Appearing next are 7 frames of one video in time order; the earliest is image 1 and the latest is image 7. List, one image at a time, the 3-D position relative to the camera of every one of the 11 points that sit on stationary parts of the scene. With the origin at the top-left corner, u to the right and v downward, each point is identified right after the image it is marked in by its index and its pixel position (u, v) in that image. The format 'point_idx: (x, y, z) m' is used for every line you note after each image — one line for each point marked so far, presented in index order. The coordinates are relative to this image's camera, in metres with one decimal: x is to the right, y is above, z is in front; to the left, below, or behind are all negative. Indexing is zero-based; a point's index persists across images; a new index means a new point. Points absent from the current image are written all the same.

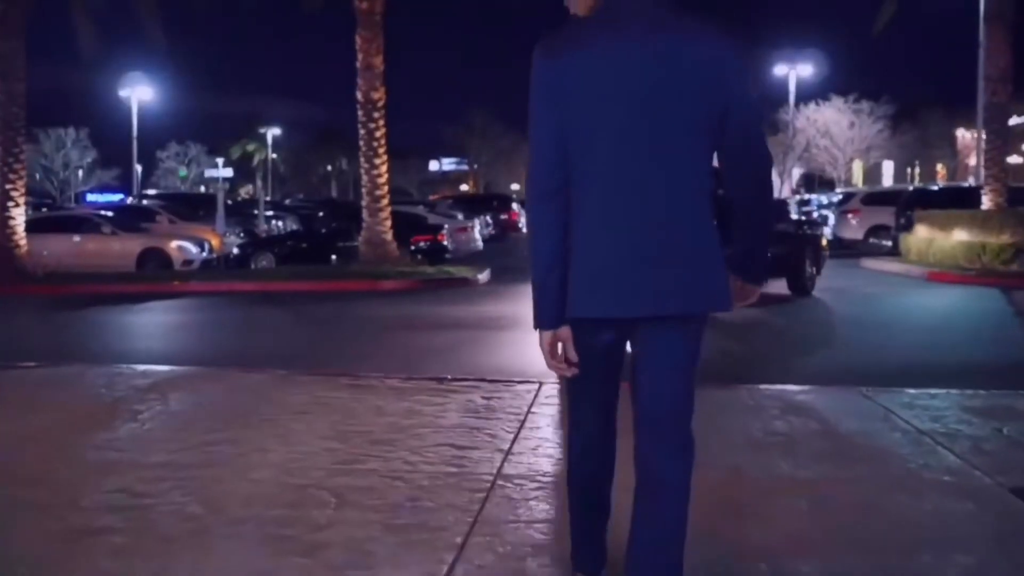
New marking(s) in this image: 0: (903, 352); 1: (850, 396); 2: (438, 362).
0: (+4.0, -0.6, +14.2) m
1: (+2.2, -0.7, +9.1) m
2: (-0.7, -0.6, +13.3) m
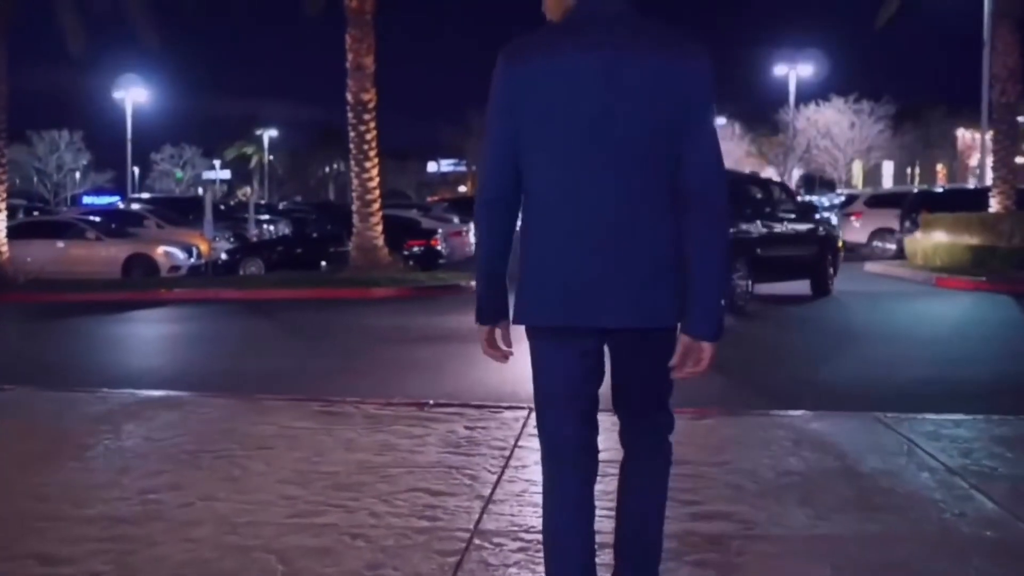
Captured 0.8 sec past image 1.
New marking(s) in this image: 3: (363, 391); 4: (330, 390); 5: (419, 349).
0: (+3.9, -0.7, +13.5) m
1: (+2.1, -0.8, +8.3) m
2: (-0.7, -0.8, +12.5) m
3: (-1.3, -0.8, +11.9) m
4: (-1.6, -0.9, +12.1) m
5: (-1.0, -0.6, +14.8) m
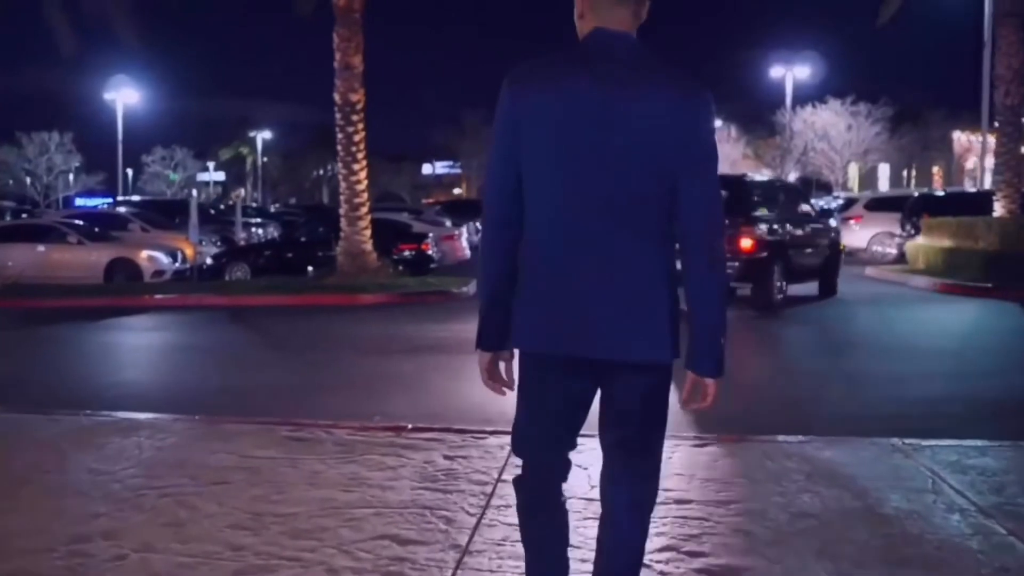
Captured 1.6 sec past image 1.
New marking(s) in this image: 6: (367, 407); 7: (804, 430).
0: (+3.8, -0.8, +12.8) m
1: (+2.0, -0.9, +7.6) m
2: (-0.8, -0.9, +11.8) m
3: (-1.4, -0.9, +11.2) m
4: (-1.7, -0.9, +11.4) m
5: (-1.1, -0.7, +14.1) m
6: (-1.2, -0.9, +11.0) m
7: (+2.1, -1.0, +9.7) m
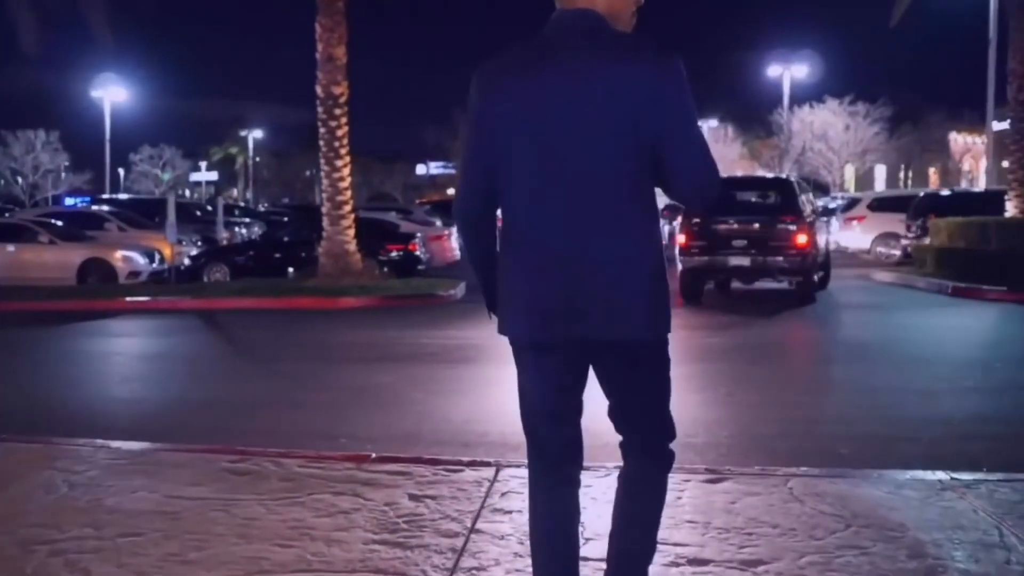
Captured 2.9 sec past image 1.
0: (+3.7, -0.9, +11.6) m
1: (+1.9, -0.9, +6.4) m
2: (-0.9, -0.9, +10.6) m
3: (-1.5, -1.0, +10.0) m
4: (-1.8, -1.0, +10.2) m
5: (-1.2, -0.8, +12.9) m
6: (-1.3, -0.9, +9.9) m
7: (+2.0, -1.0, +8.5) m
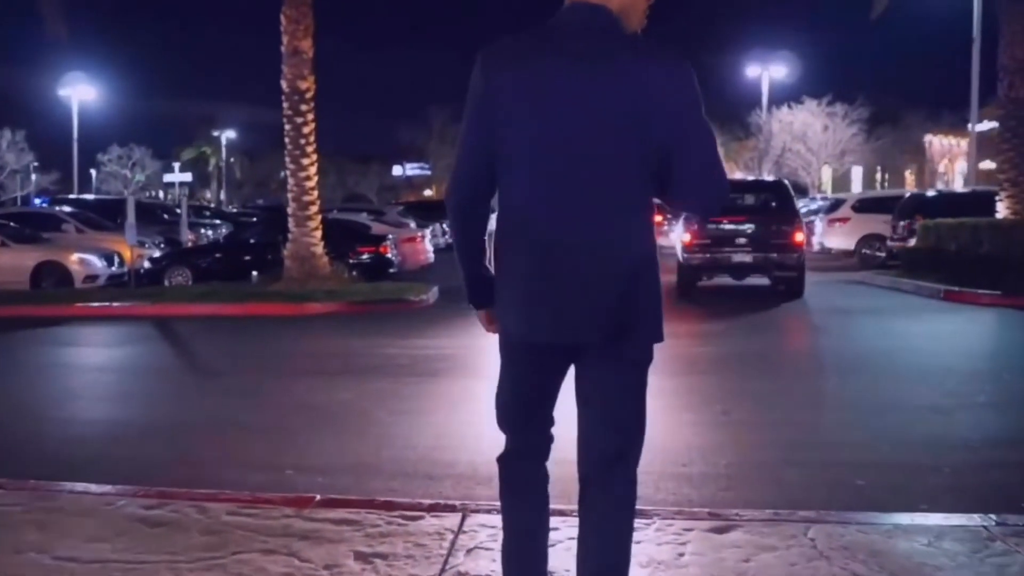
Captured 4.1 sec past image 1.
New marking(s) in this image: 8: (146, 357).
0: (+3.5, -0.9, +10.6) m
1: (+1.8, -1.0, +5.4) m
2: (-1.1, -0.9, +9.6) m
3: (-1.6, -1.0, +8.9) m
4: (-2.0, -1.0, +9.1) m
5: (-1.4, -0.8, +11.8) m
6: (-1.5, -1.0, +8.8) m
7: (+1.8, -1.1, +7.5) m
8: (-4.0, -0.8, +14.8) m
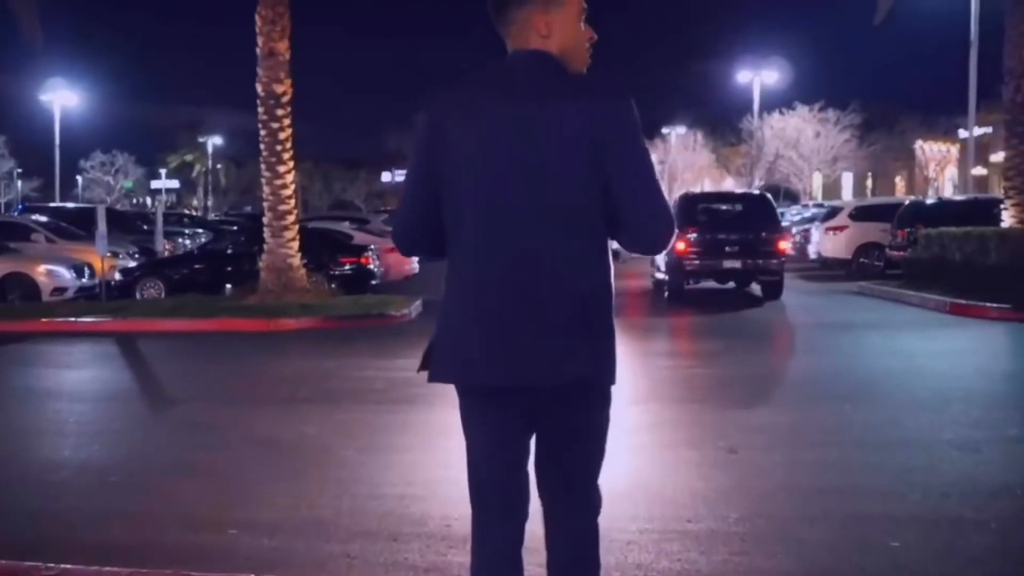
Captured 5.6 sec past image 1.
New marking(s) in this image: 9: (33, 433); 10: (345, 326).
0: (+3.3, -1.1, +9.6) m
1: (+1.7, -1.1, +4.4) m
2: (-1.2, -1.1, +8.5) m
3: (-1.8, -1.2, +7.8) m
4: (-2.1, -1.2, +8.0) m
5: (-1.6, -1.0, +10.8) m
6: (-1.6, -1.1, +7.7) m
7: (+1.7, -1.2, +6.5) m
8: (-4.1, -0.9, +13.8) m
9: (-3.5, -1.1, +10.4) m
10: (-2.3, -0.5, +19.2) m
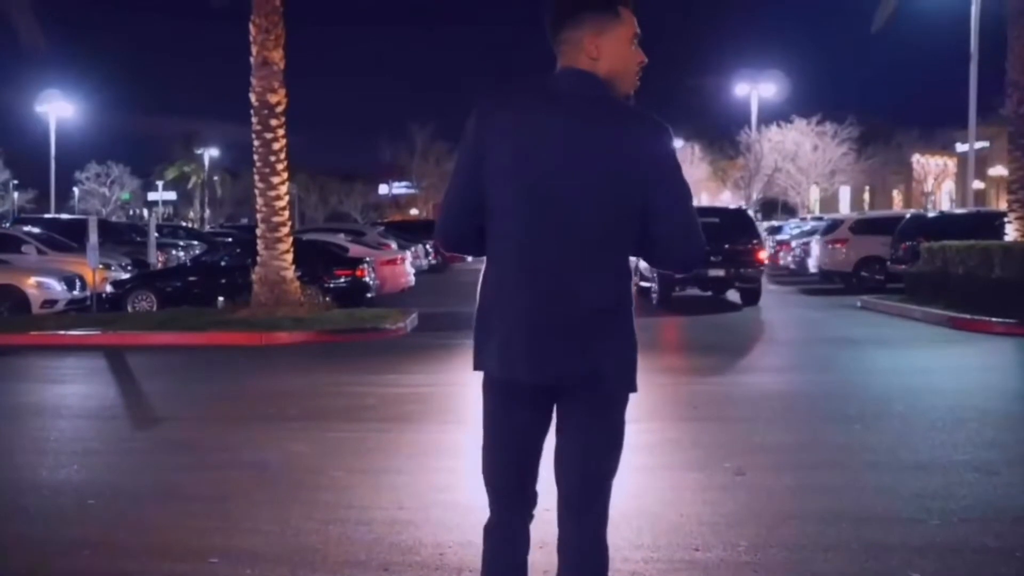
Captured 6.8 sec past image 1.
0: (+3.3, -1.2, +9.2) m
1: (+1.7, -1.2, +4.0) m
2: (-1.3, -1.2, +8.1) m
3: (-1.8, -1.2, +7.5) m
4: (-2.1, -1.3, +7.7) m
5: (-1.6, -1.1, +10.4) m
6: (-1.6, -1.2, +7.4) m
7: (+1.7, -1.3, +6.1) m
8: (-4.1, -1.1, +13.4) m
9: (-3.6, -1.2, +10.0) m
10: (-2.4, -0.7, +18.9) m
